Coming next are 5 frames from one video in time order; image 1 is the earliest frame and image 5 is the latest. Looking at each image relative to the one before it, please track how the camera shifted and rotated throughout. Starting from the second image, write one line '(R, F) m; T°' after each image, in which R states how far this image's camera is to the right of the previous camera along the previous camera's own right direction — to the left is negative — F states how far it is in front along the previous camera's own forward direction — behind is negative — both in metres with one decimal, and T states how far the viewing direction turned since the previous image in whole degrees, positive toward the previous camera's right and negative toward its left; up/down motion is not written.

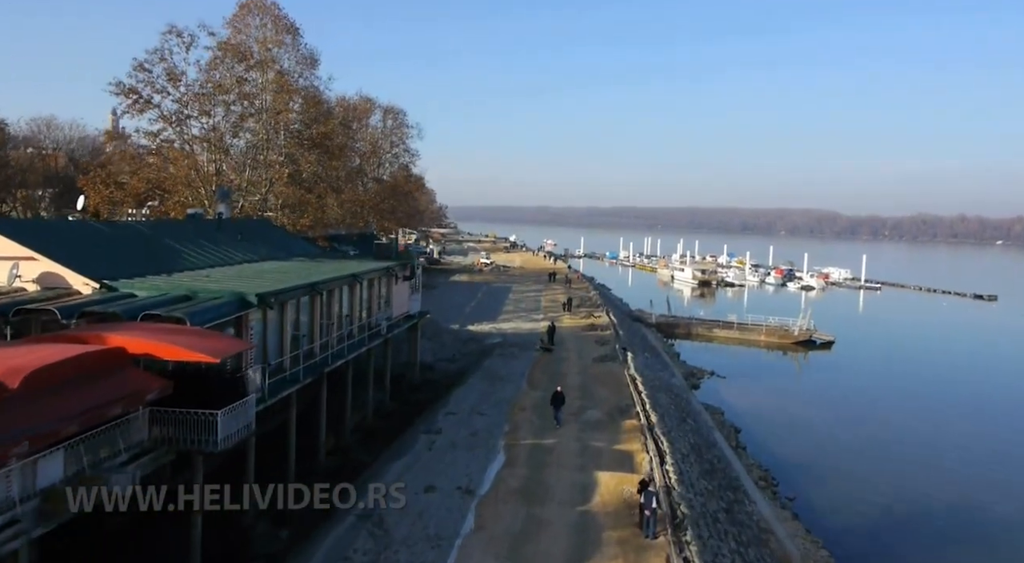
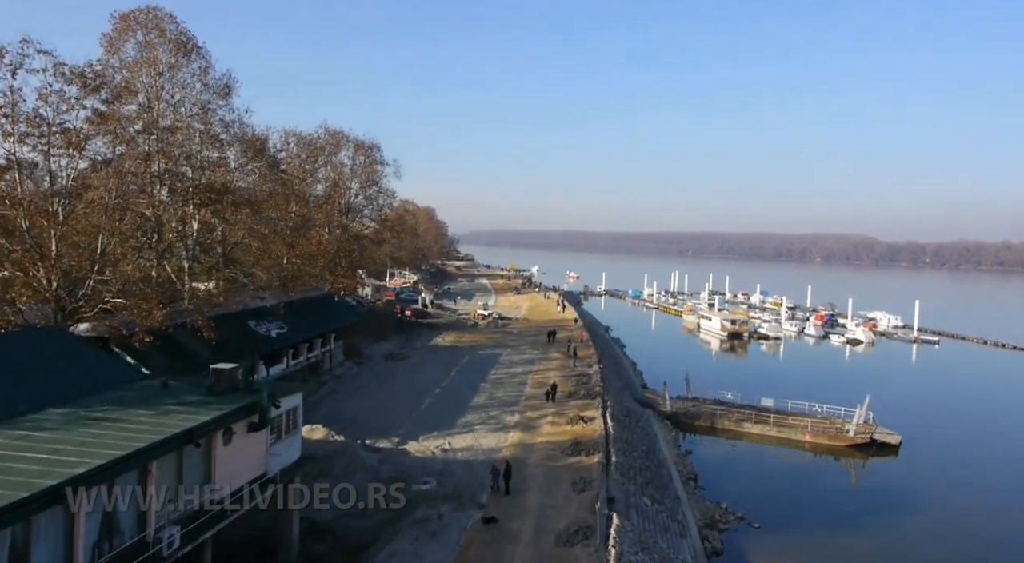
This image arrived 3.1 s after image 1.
(+2.2, +7.8) m; -2°
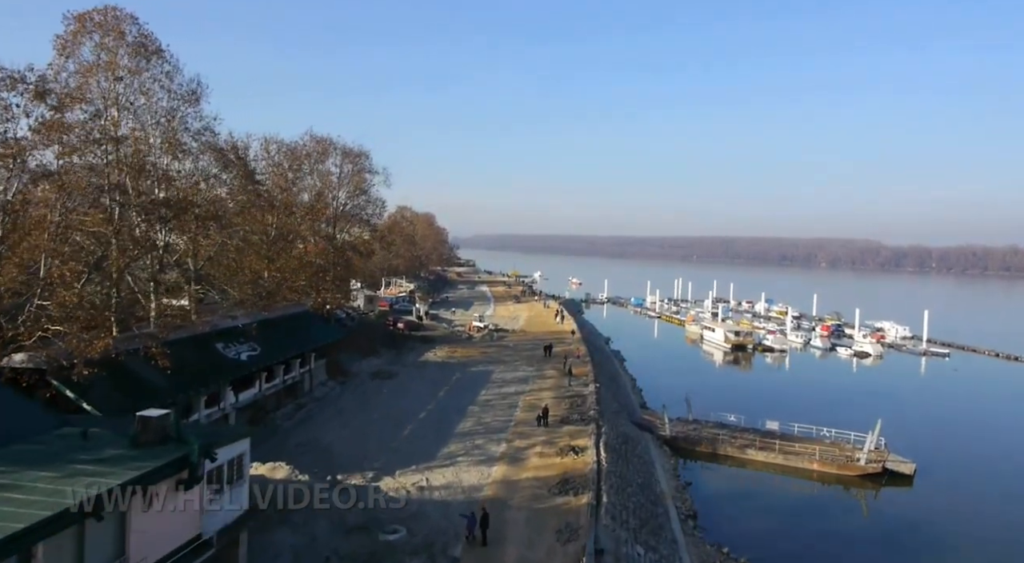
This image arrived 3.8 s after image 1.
(+0.6, +1.8) m; 0°
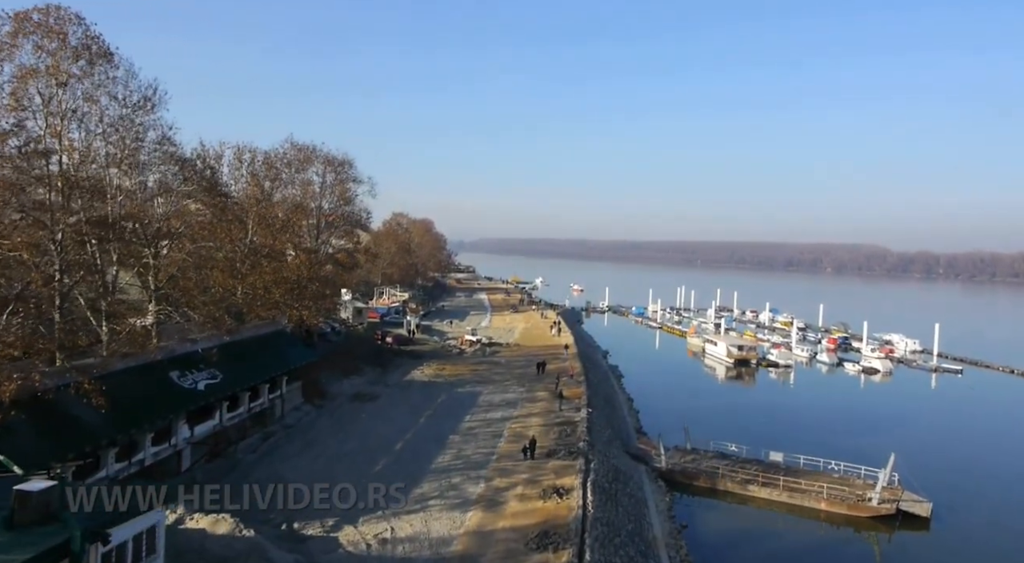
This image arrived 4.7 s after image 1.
(+0.7, +2.0) m; 0°
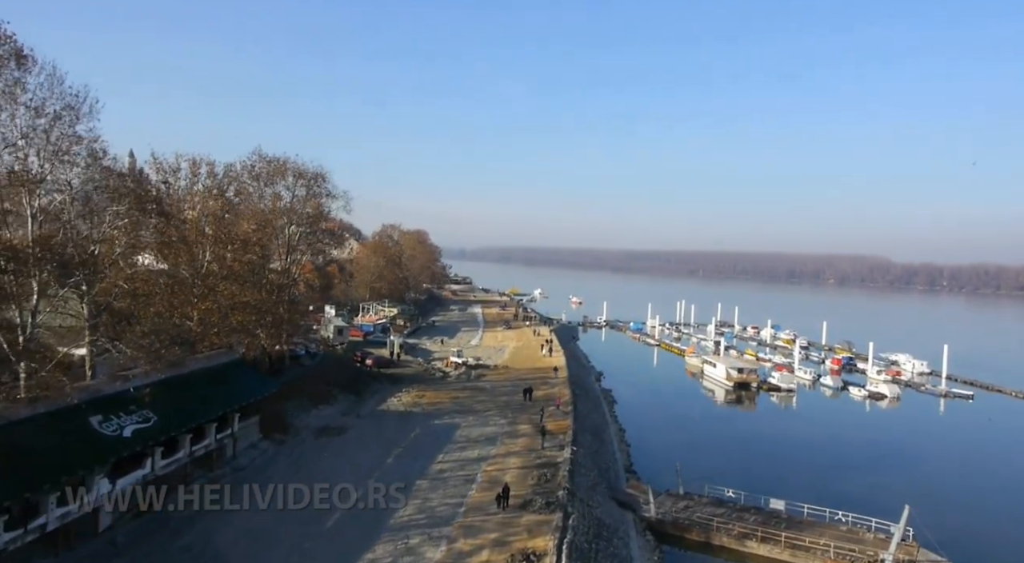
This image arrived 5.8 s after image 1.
(+0.9, +2.6) m; 0°
